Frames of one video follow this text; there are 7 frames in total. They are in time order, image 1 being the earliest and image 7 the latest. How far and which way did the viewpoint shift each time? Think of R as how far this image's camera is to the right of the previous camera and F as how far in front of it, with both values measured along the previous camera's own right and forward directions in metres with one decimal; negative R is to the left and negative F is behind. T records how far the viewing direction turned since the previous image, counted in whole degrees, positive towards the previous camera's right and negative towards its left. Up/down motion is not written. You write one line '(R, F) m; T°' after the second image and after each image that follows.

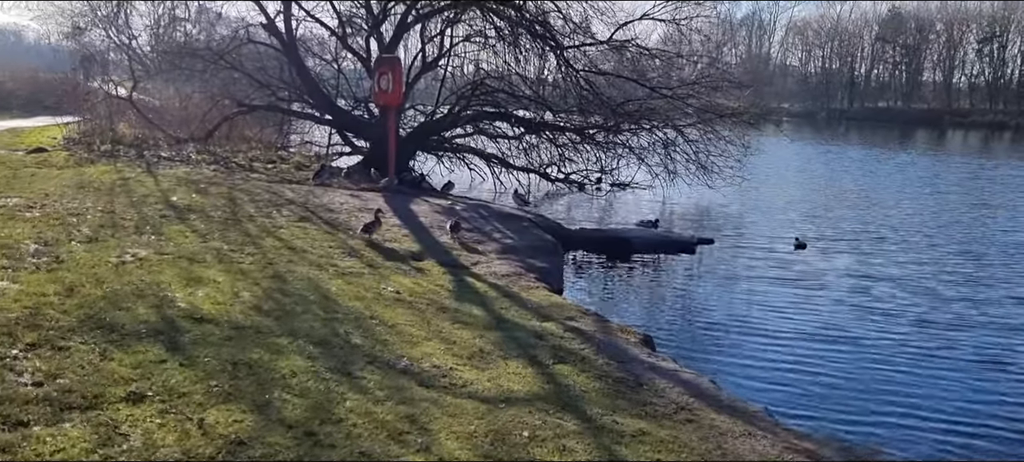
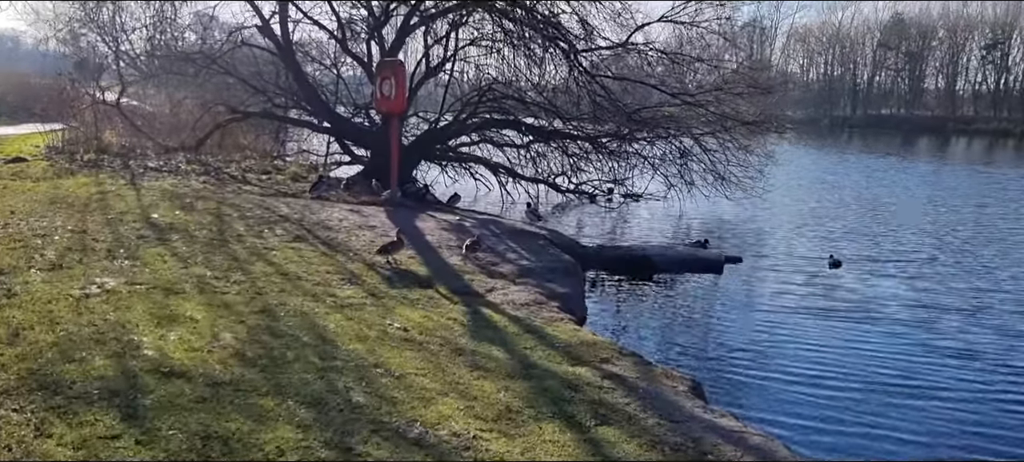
(-0.2, +1.2) m; 0°
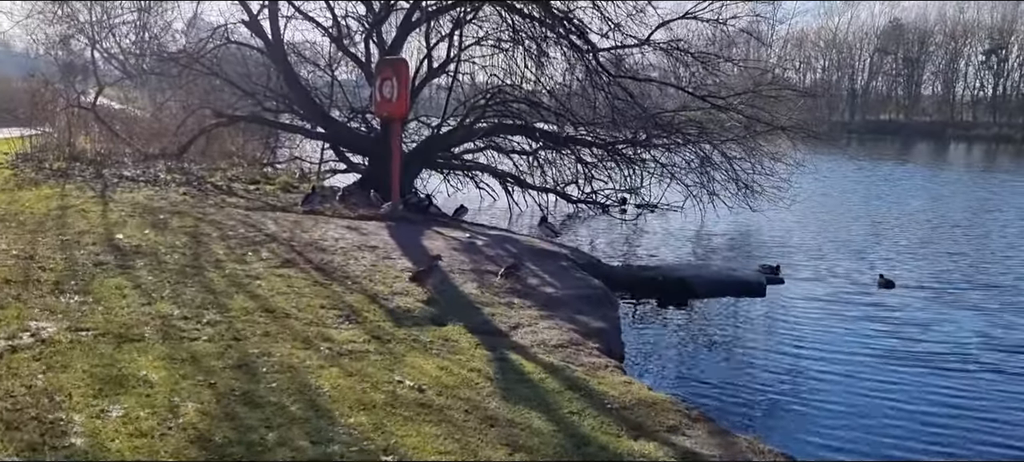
(-0.4, +1.6) m; 0°
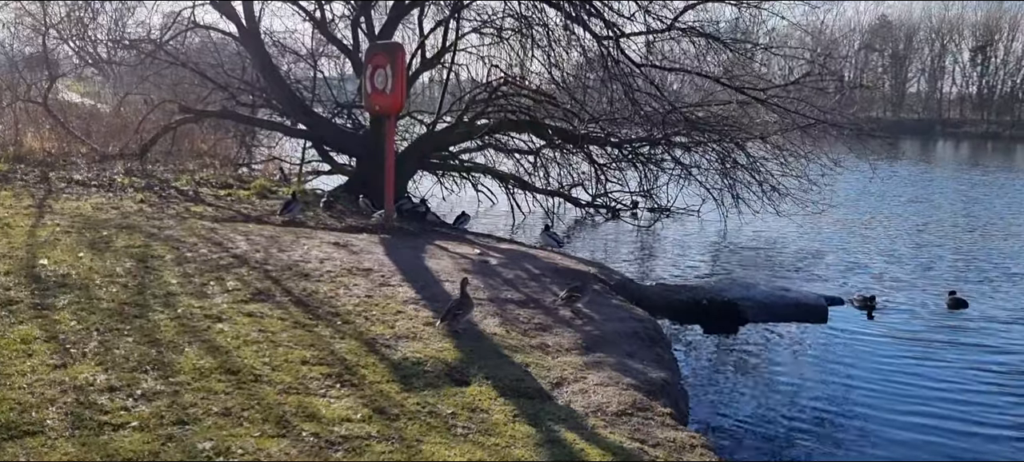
(-0.5, +2.0) m; +1°
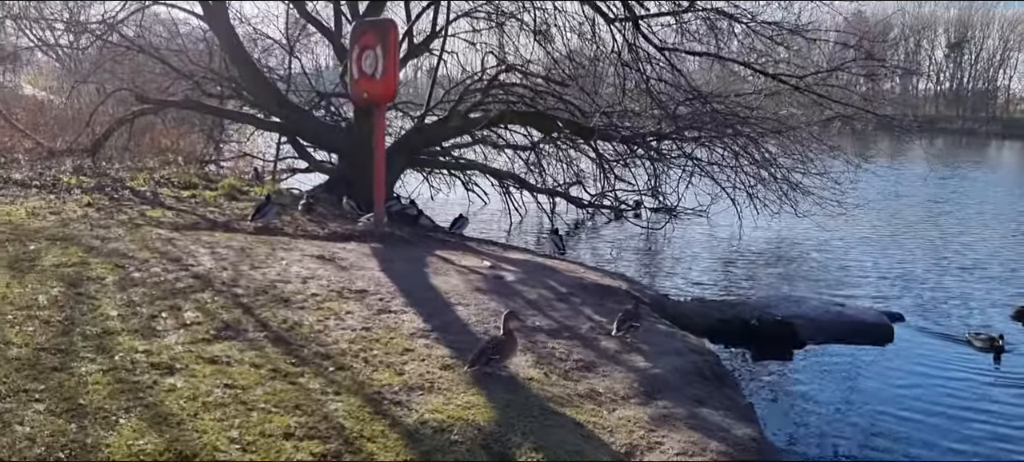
(-0.5, +1.7) m; +2°
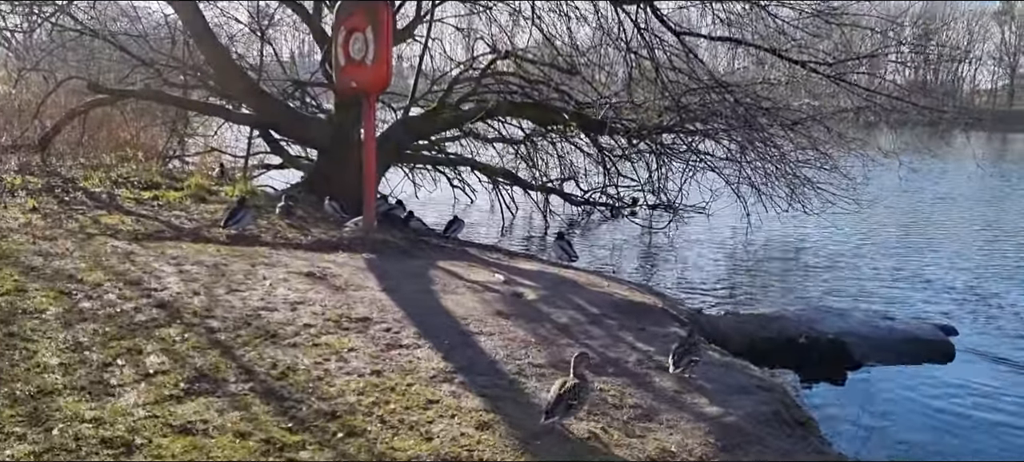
(-0.5, +1.2) m; +2°
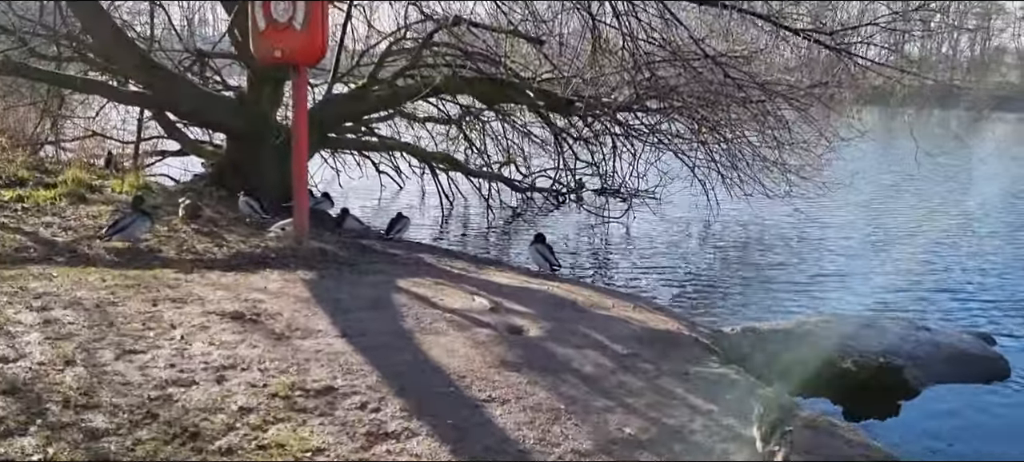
(-0.6, +1.8) m; +7°
